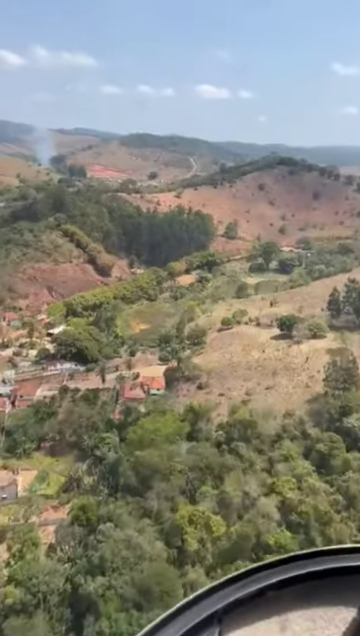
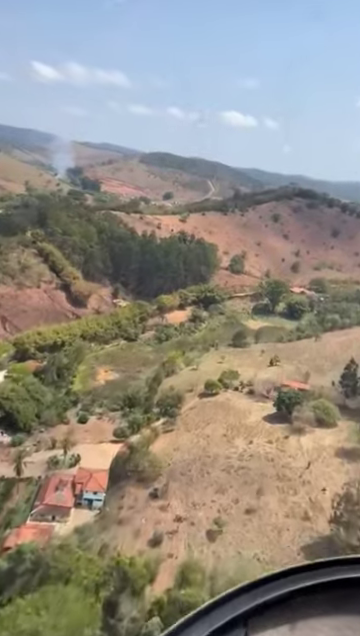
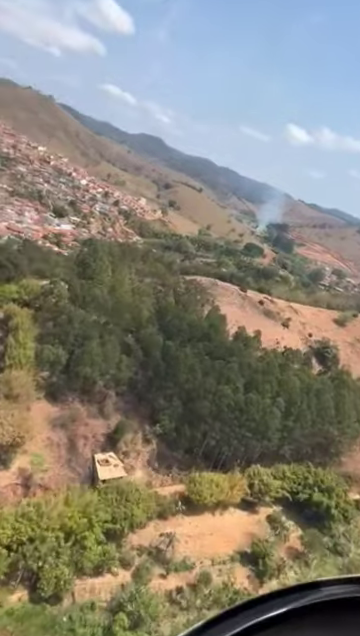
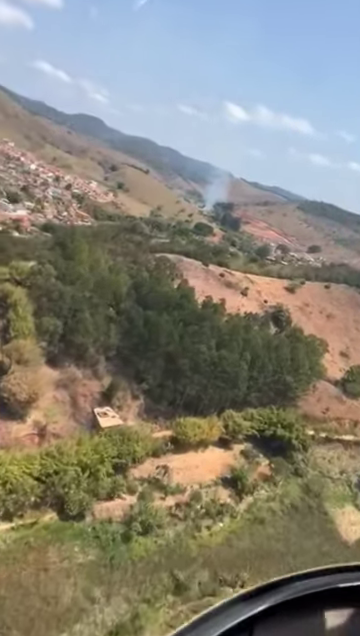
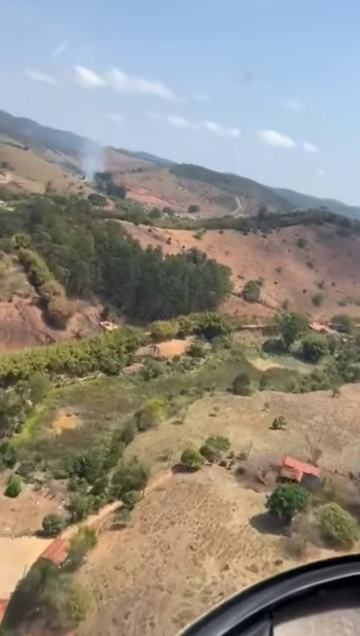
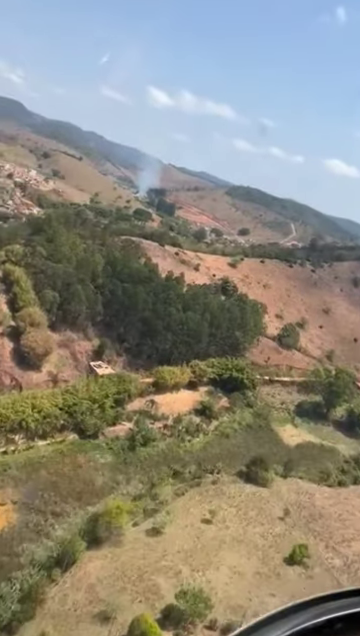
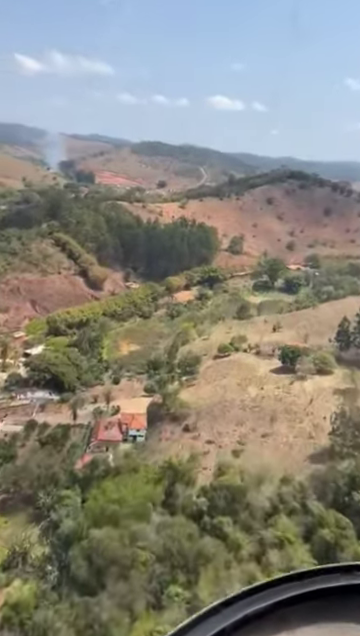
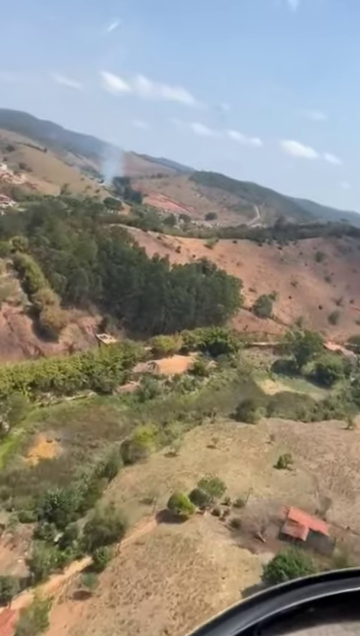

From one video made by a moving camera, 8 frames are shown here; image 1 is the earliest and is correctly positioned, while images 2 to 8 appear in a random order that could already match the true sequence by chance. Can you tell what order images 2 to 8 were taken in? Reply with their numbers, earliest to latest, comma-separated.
7, 2, 5, 8, 6, 4, 3
